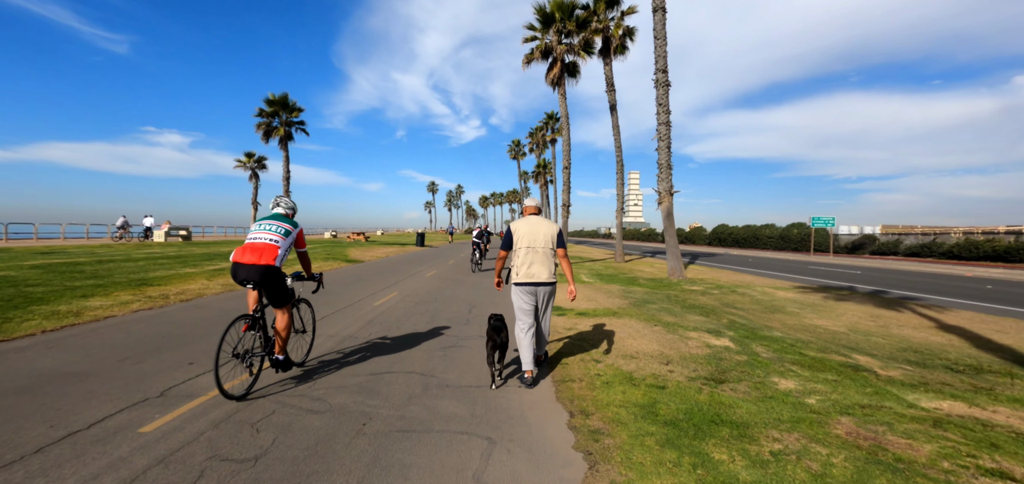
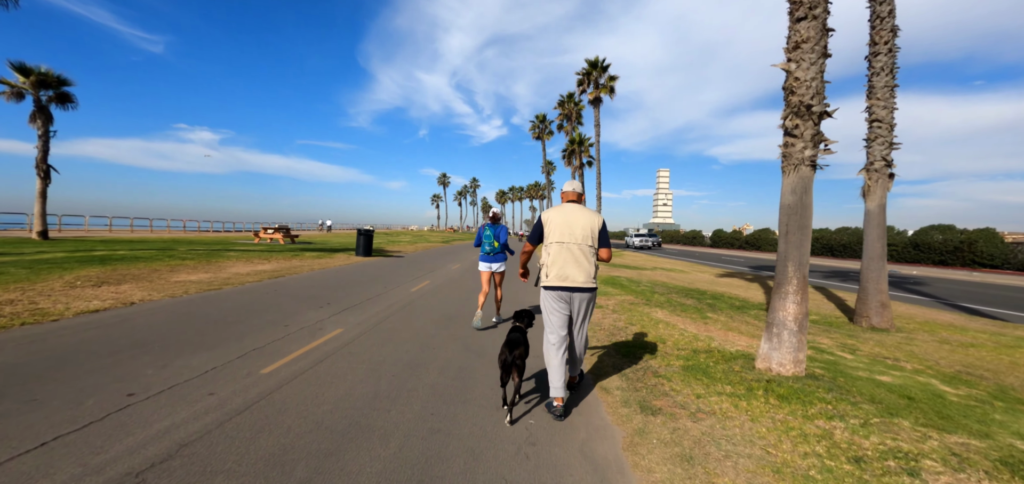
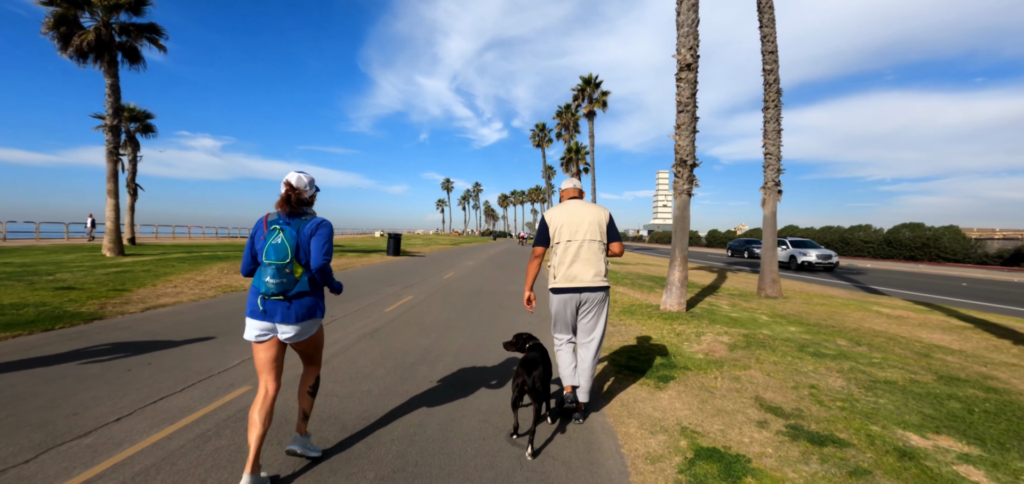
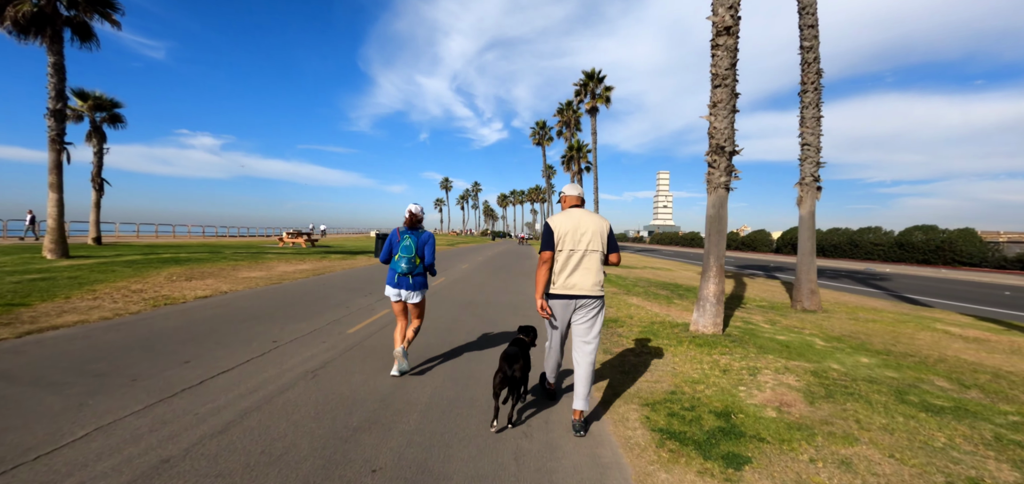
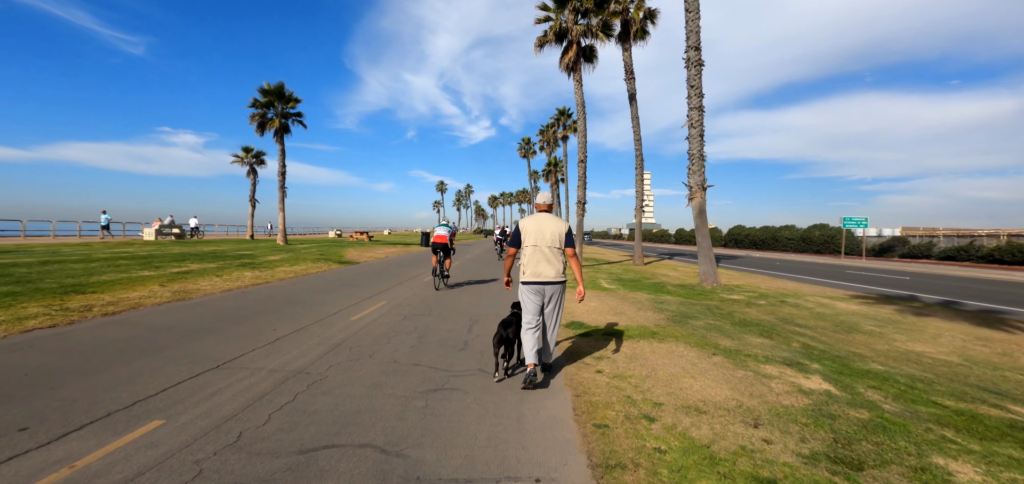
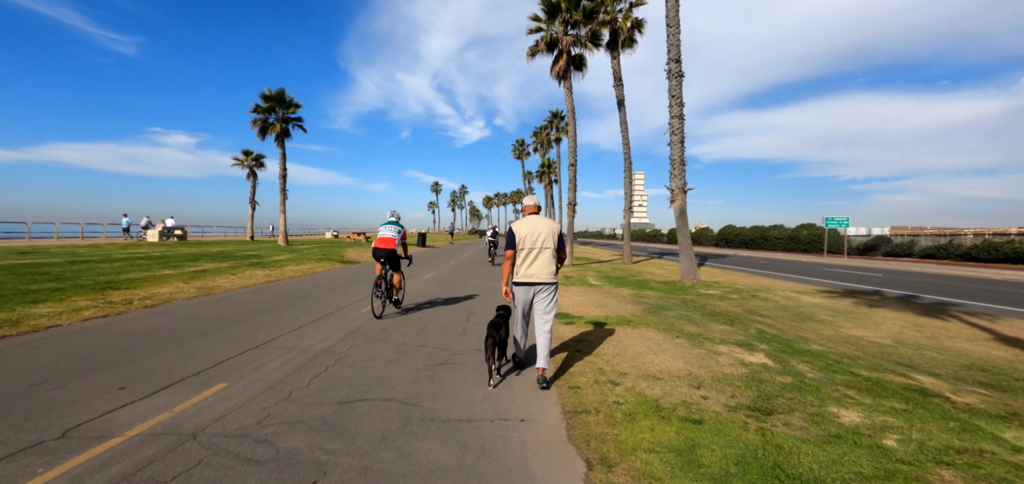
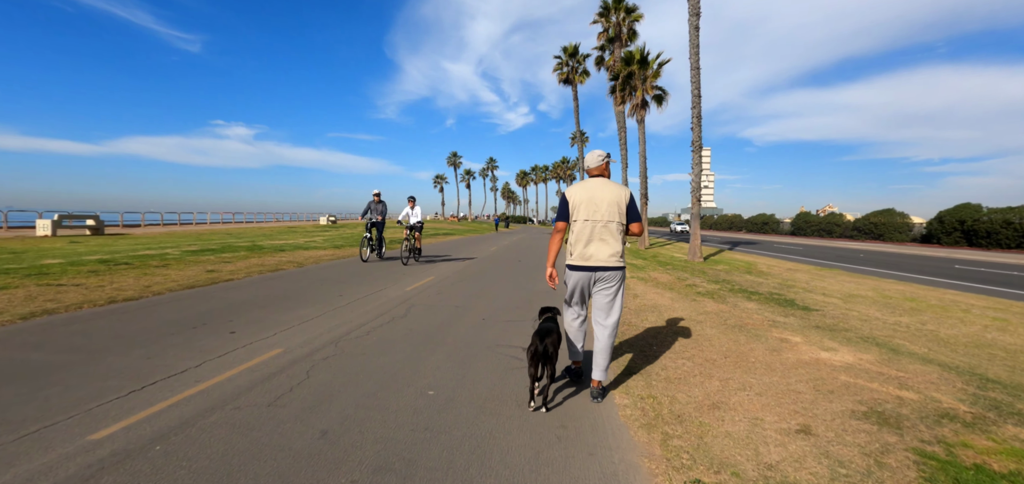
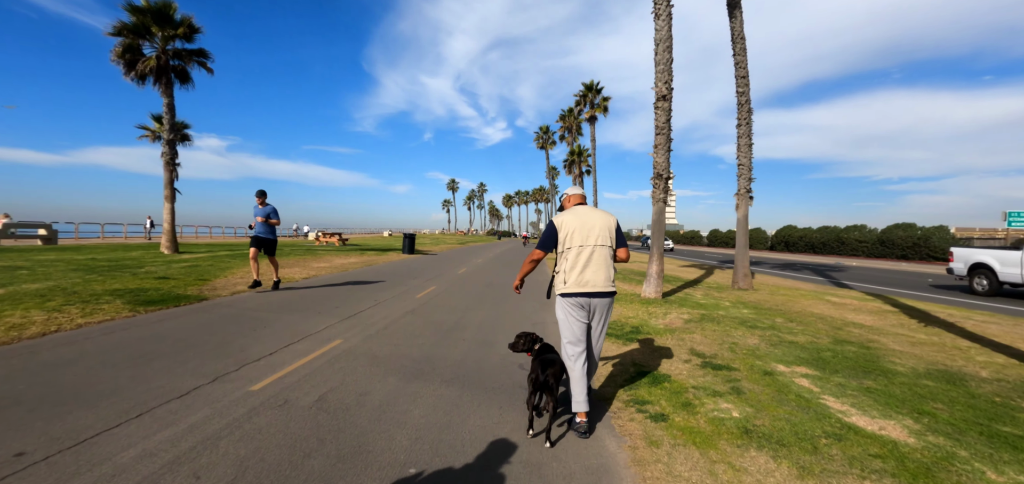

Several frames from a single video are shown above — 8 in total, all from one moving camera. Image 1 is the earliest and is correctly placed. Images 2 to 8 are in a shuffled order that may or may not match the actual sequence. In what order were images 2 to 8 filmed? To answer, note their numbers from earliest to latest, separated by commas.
6, 5, 8, 3, 4, 2, 7
